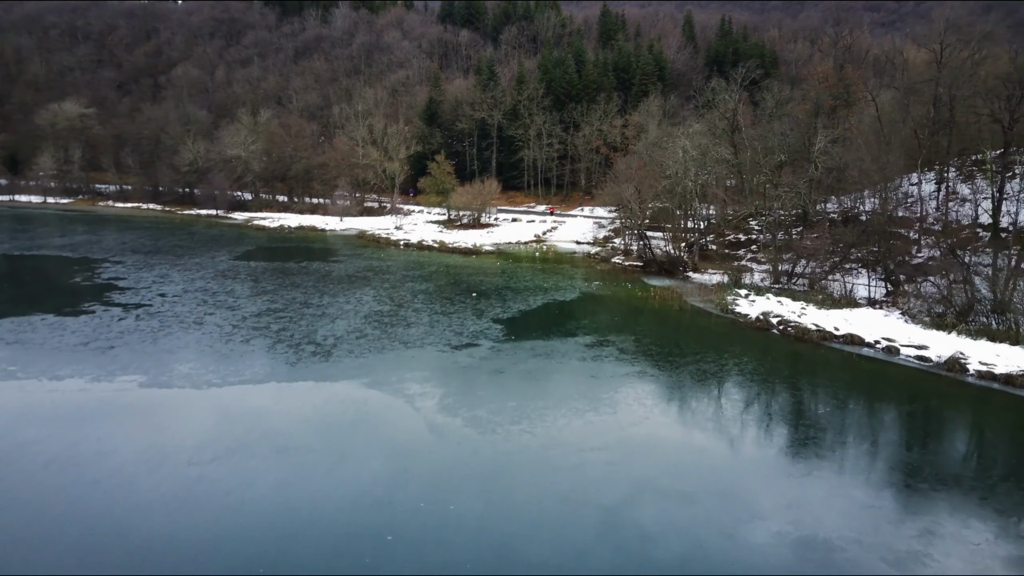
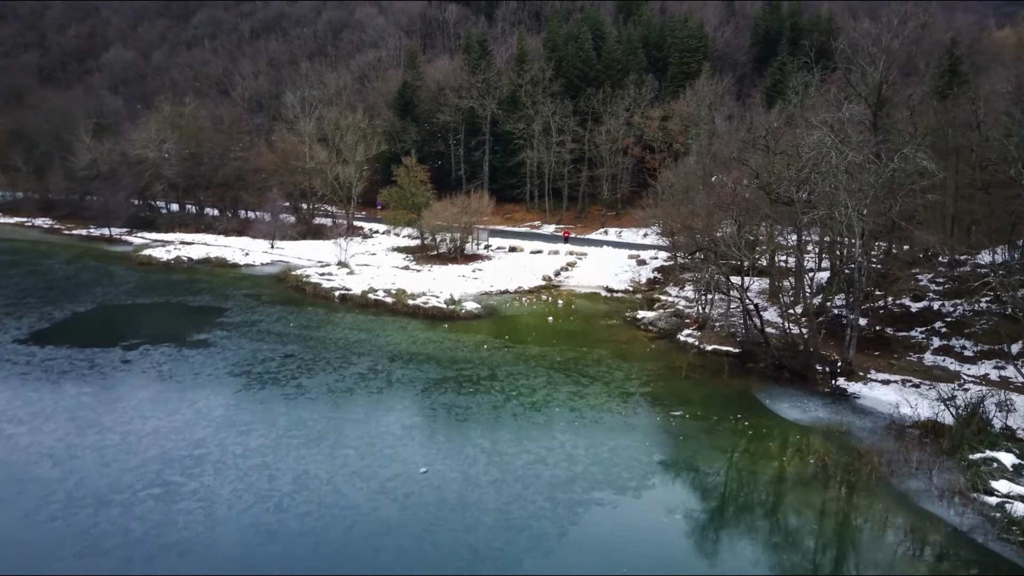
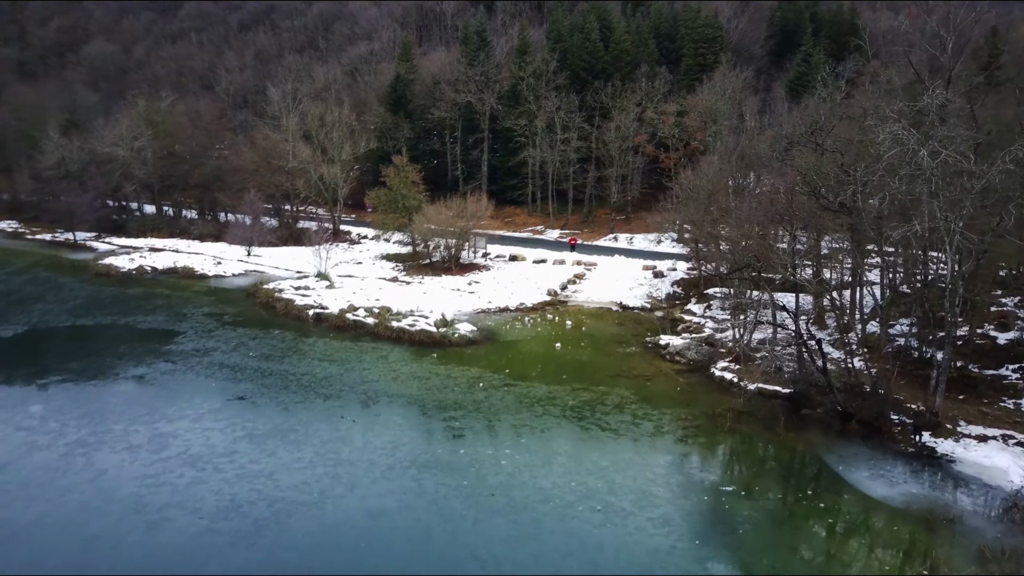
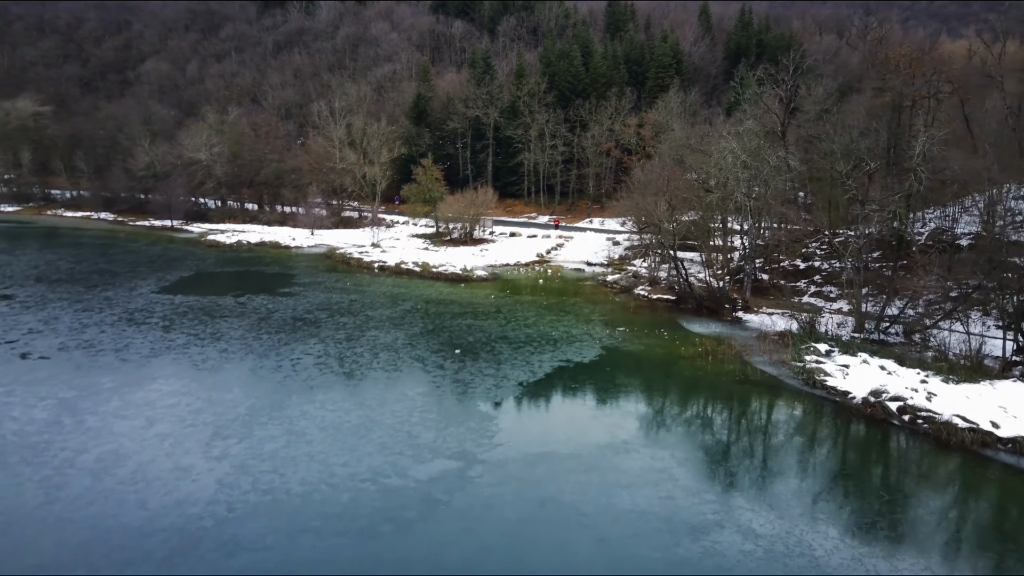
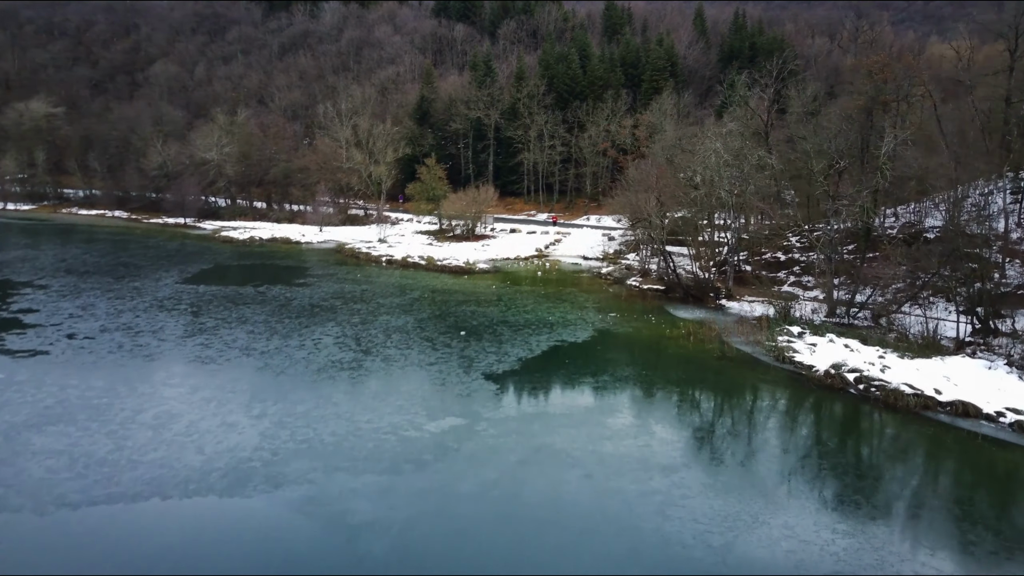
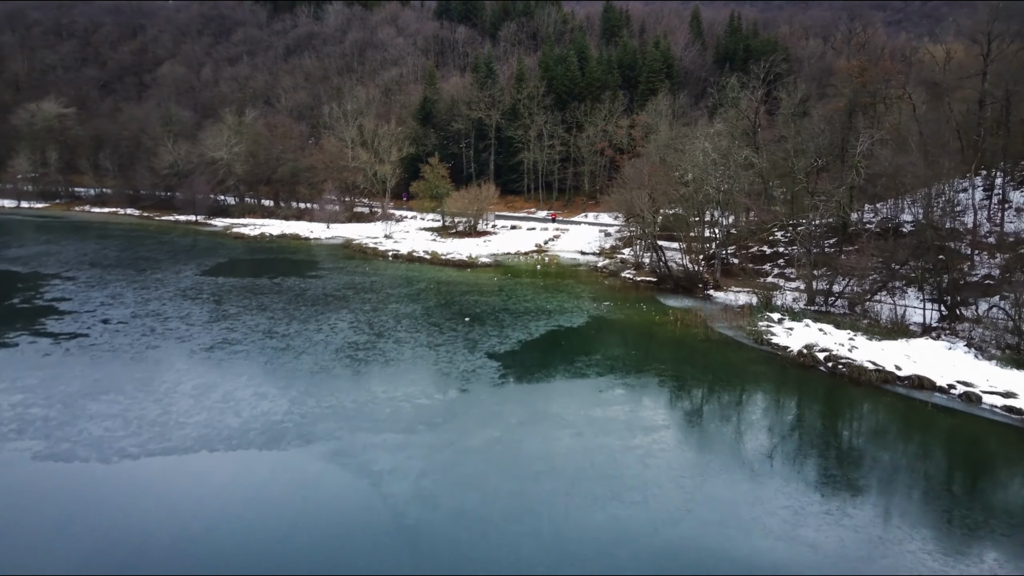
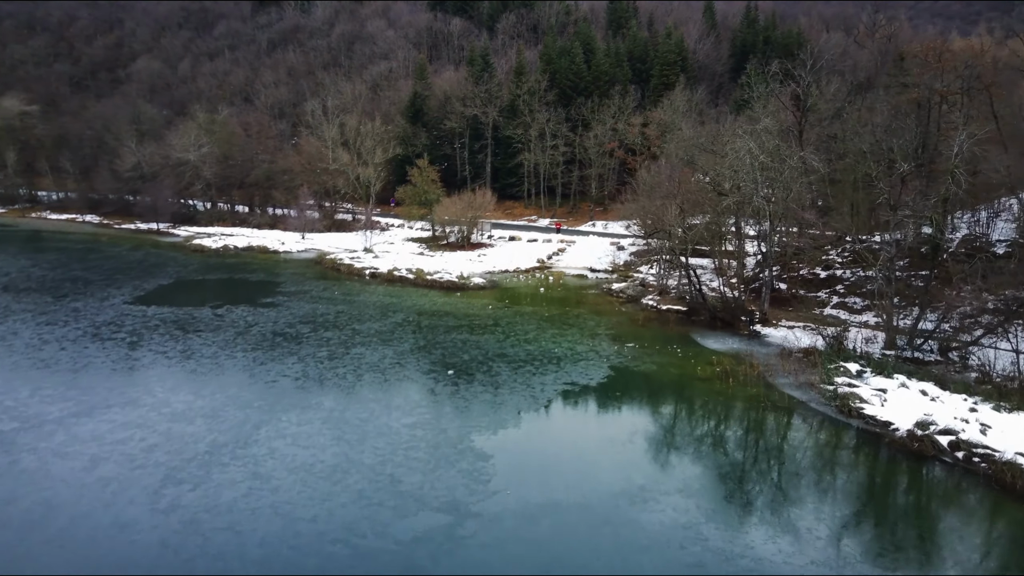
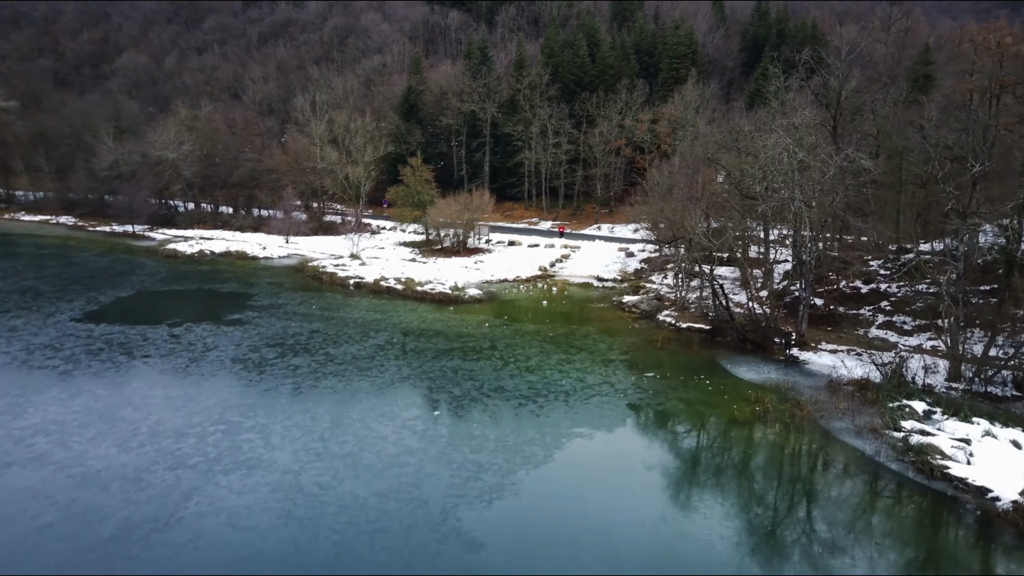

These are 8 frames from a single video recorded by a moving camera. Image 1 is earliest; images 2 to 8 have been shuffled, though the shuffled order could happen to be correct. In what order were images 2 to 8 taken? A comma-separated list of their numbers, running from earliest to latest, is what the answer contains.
6, 5, 4, 7, 8, 2, 3
